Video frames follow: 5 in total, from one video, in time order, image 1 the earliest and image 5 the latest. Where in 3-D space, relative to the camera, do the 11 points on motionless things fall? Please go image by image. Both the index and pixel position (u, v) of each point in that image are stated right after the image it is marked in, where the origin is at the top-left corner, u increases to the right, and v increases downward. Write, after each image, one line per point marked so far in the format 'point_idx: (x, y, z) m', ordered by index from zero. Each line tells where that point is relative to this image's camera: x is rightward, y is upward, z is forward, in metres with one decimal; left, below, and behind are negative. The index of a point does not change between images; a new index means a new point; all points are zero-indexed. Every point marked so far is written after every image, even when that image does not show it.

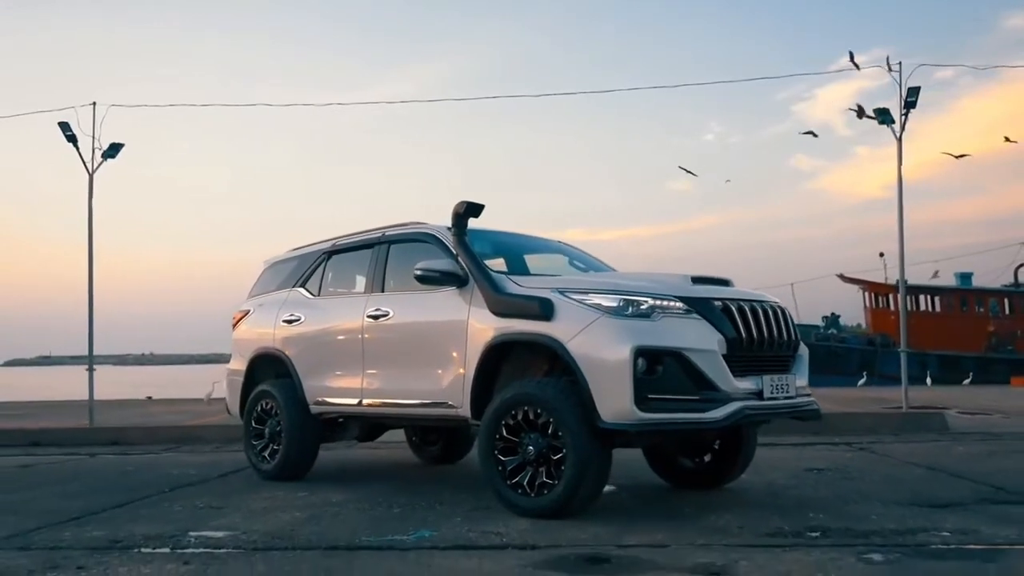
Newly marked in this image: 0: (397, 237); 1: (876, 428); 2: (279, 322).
0: (-0.9, +0.4, +7.7) m
1: (+4.7, -1.8, +12.6) m
2: (-2.0, -0.3, +8.4) m
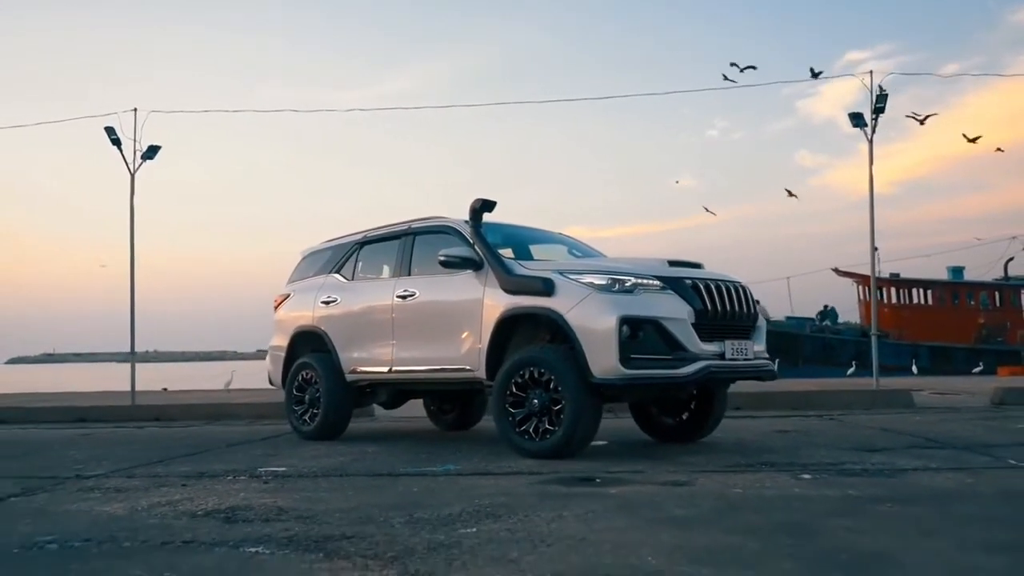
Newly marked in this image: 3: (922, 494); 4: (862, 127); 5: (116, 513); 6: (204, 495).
0: (-0.8, +0.5, +9.0) m
1: (+4.8, -1.6, +13.9) m
2: (-1.9, -0.2, +9.7) m
3: (+2.1, -1.1, +5.1) m
4: (+5.4, +2.5, +15.2) m
5: (-1.9, -1.1, +4.9) m
6: (-1.7, -1.2, +5.5) m
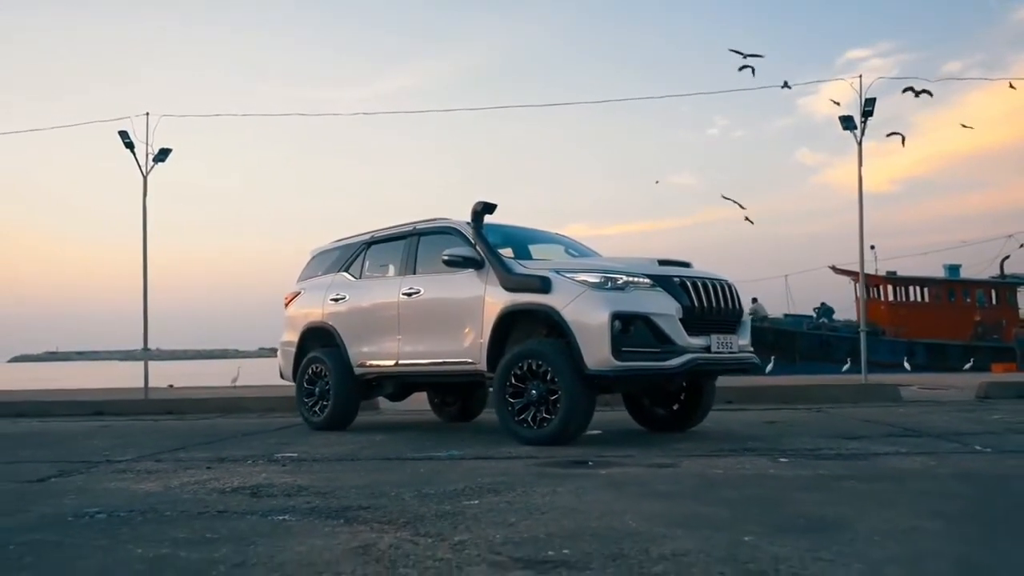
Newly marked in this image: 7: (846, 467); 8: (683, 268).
0: (-0.8, +0.6, +9.5) m
1: (+4.8, -1.6, +14.4) m
2: (-1.9, -0.1, +10.2) m
3: (+2.1, -1.1, +5.6) m
4: (+5.4, +2.5, +15.7) m
5: (-1.9, -1.1, +5.3) m
6: (-1.7, -1.1, +6.0) m
7: (+2.0, -1.1, +5.9) m
8: (+1.4, +0.2, +7.9) m
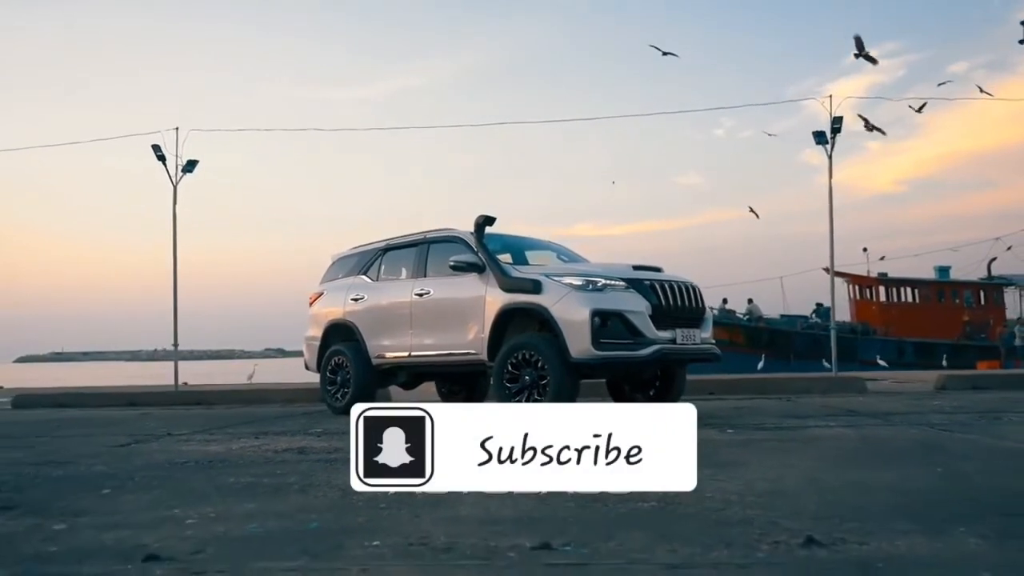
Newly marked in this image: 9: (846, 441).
0: (-0.9, +0.5, +10.9) m
1: (+4.8, -1.6, +15.7) m
2: (-1.9, -0.1, +11.6) m
3: (+2.1, -1.1, +7.0) m
4: (+5.4, +2.5, +17.1) m
5: (-2.0, -1.1, +6.7) m
6: (-1.8, -1.1, +7.4) m
7: (+2.0, -1.1, +7.3) m
8: (+1.3, +0.1, +9.3) m
9: (+2.3, -1.0, +6.7) m
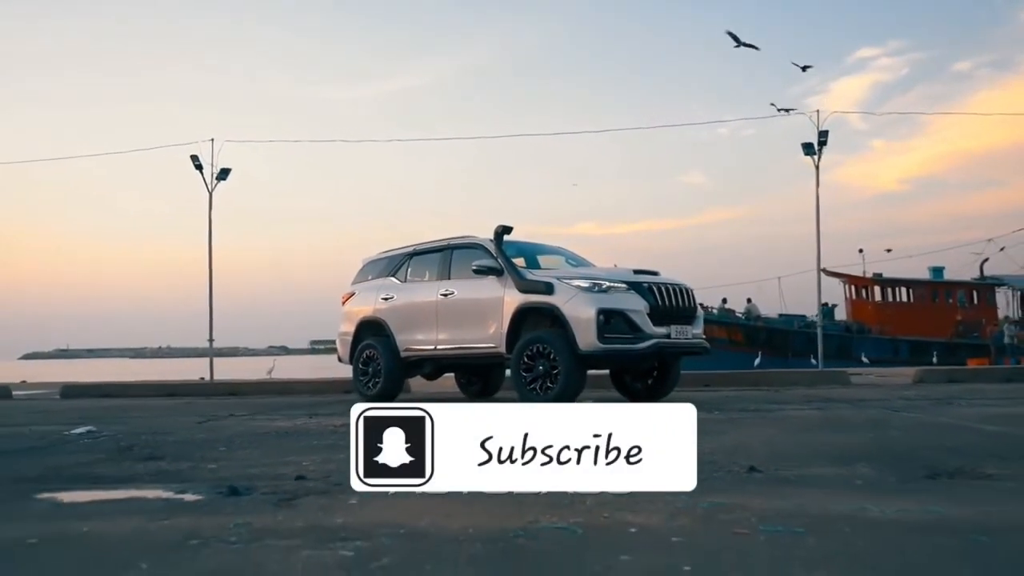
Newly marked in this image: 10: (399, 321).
0: (-0.7, +0.5, +12.2) m
1: (+4.9, -1.6, +17.0) m
2: (-1.8, -0.2, +12.9) m
3: (+2.2, -1.1, +8.3) m
4: (+5.6, +2.5, +18.4) m
5: (-1.8, -1.1, +8.1) m
6: (-1.6, -1.2, +8.7) m
7: (+2.1, -1.1, +8.6) m
8: (+1.5, +0.1, +10.6) m
9: (+2.4, -1.1, +8.0) m
10: (-1.4, -0.4, +12.5) m
